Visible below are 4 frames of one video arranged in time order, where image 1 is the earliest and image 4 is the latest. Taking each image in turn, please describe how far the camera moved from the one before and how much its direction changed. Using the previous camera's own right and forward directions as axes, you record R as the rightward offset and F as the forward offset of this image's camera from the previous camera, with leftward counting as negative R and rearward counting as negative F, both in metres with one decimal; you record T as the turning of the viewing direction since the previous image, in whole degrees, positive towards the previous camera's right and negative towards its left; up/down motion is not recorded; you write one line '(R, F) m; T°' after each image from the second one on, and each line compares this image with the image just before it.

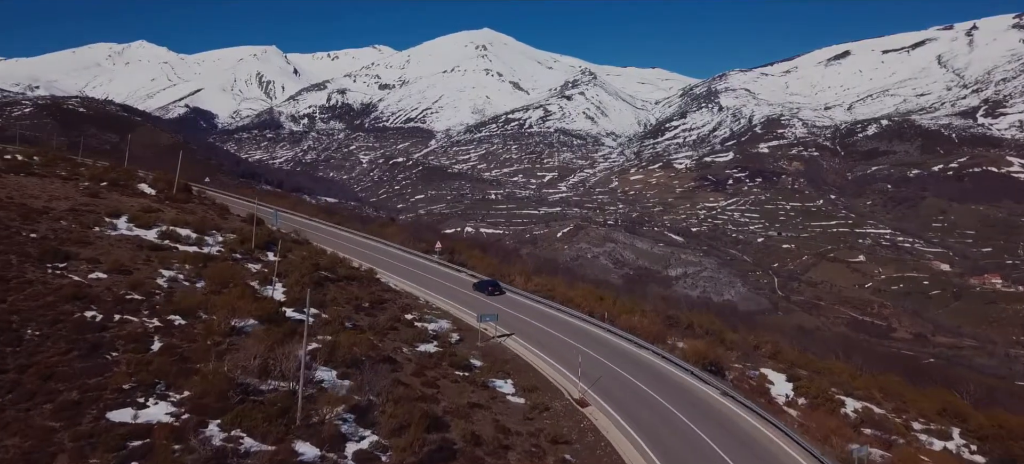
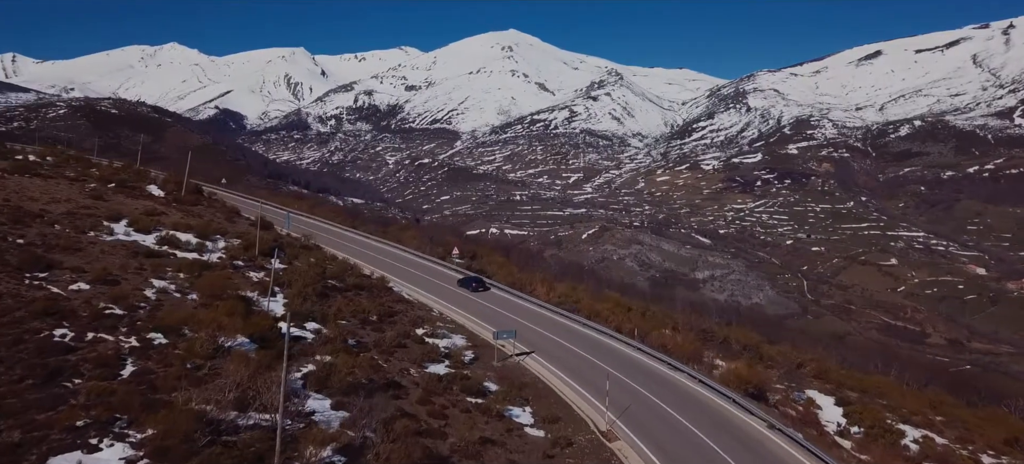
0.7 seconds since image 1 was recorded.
(+0.1, +1.0) m; -2°
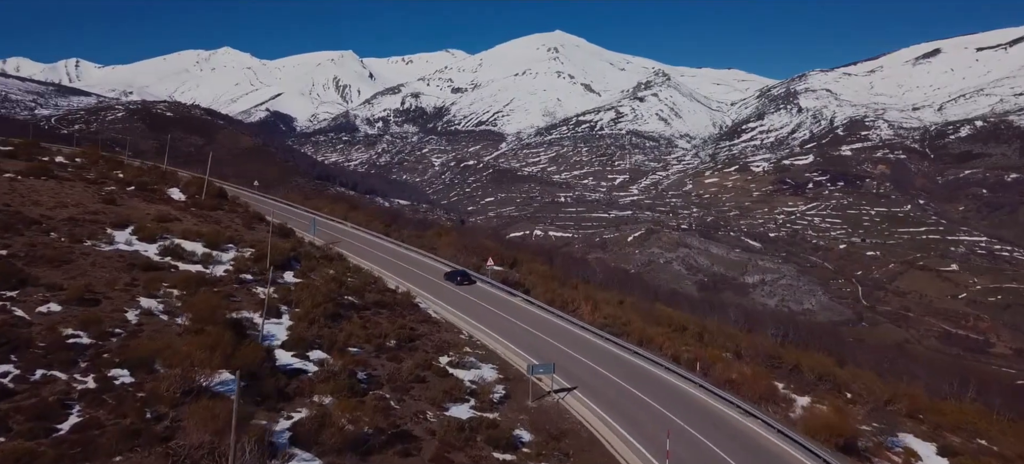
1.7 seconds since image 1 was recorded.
(+0.1, +1.5) m; -3°
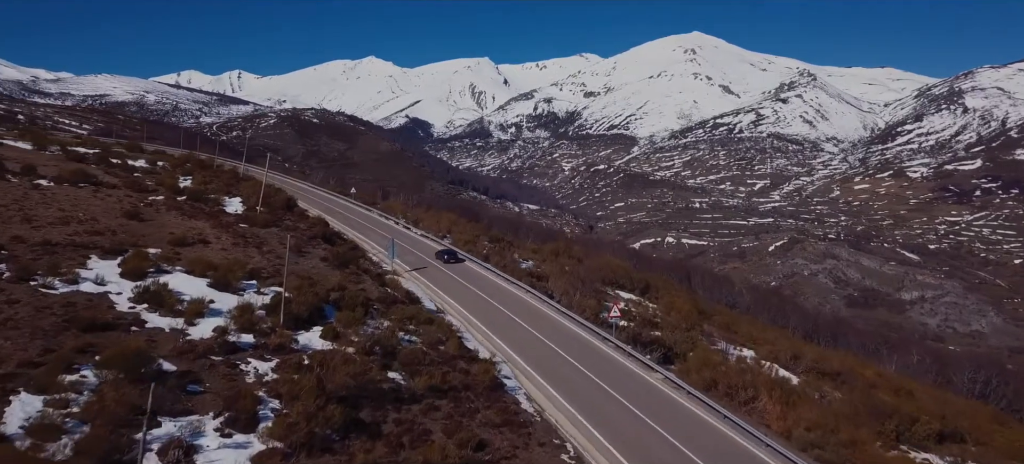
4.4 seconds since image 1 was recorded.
(-0.1, +4.1) m; -9°
